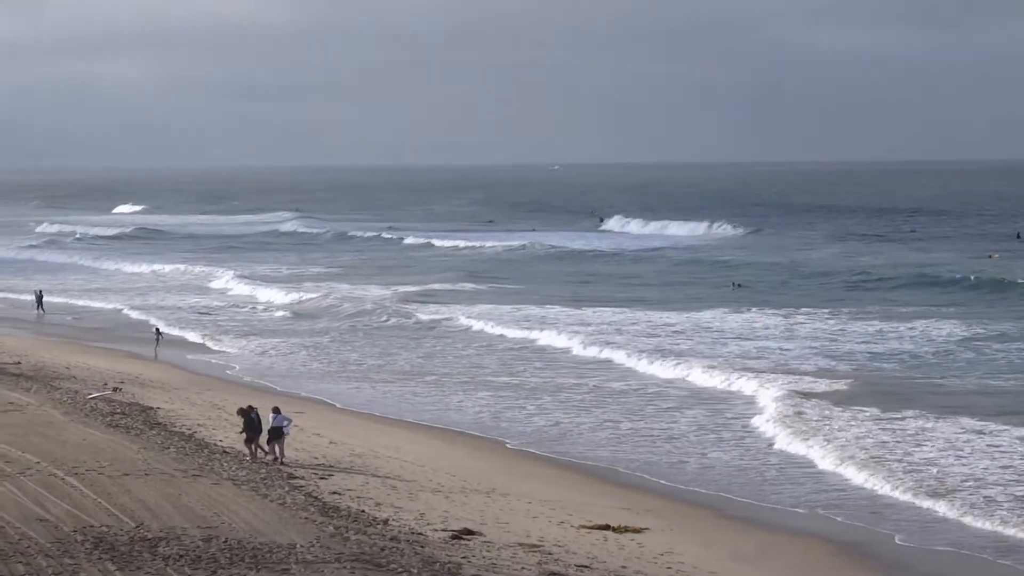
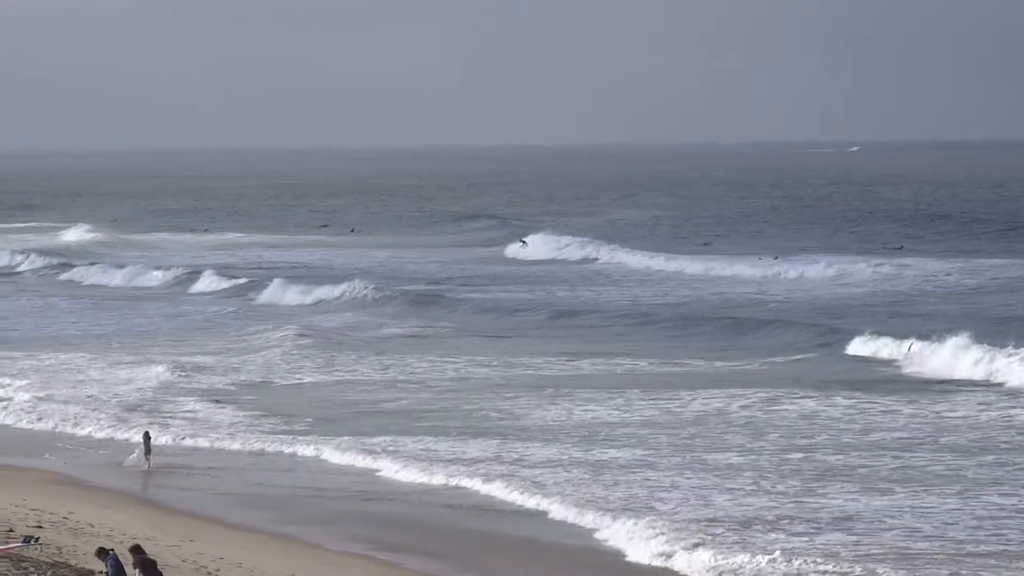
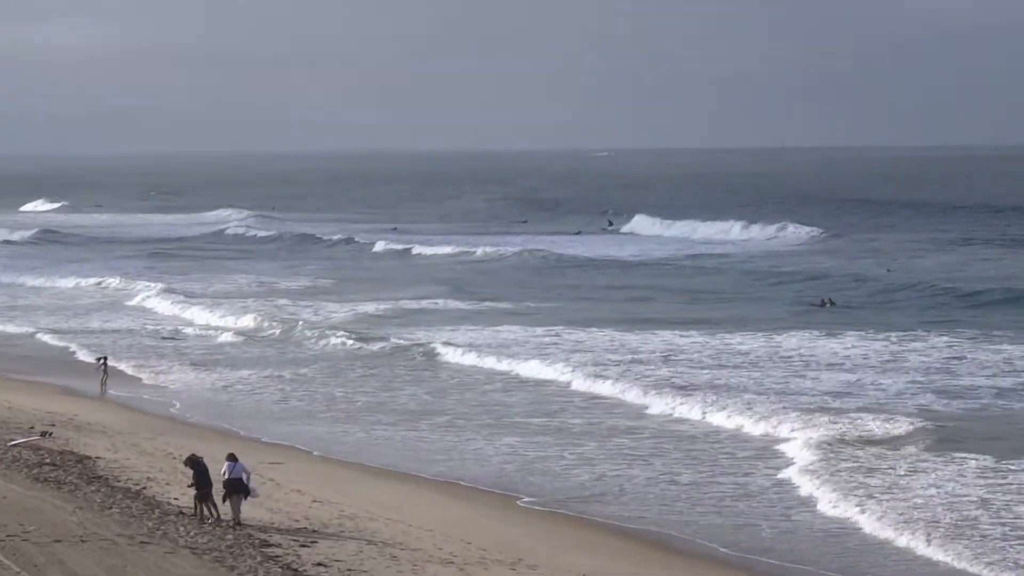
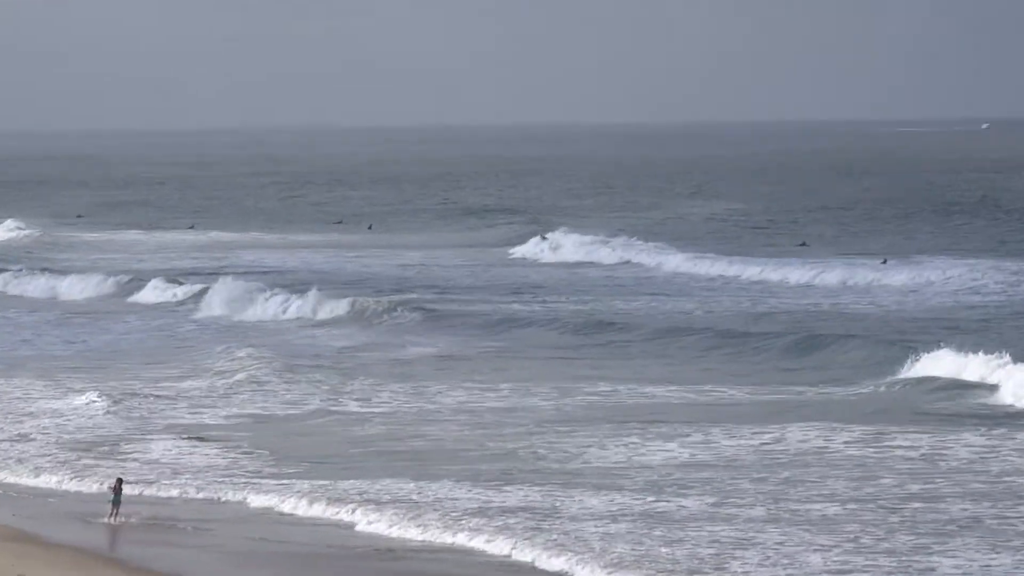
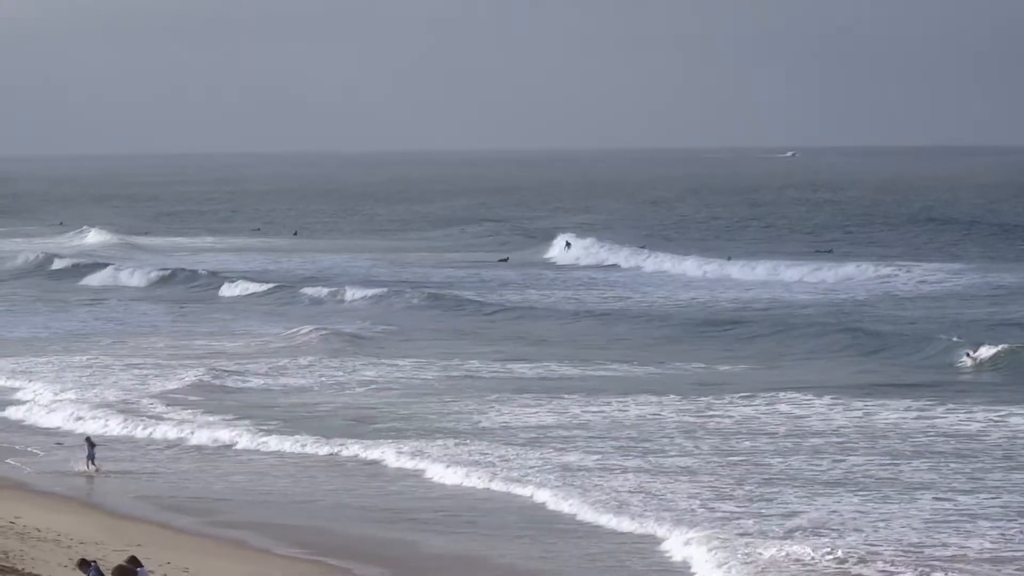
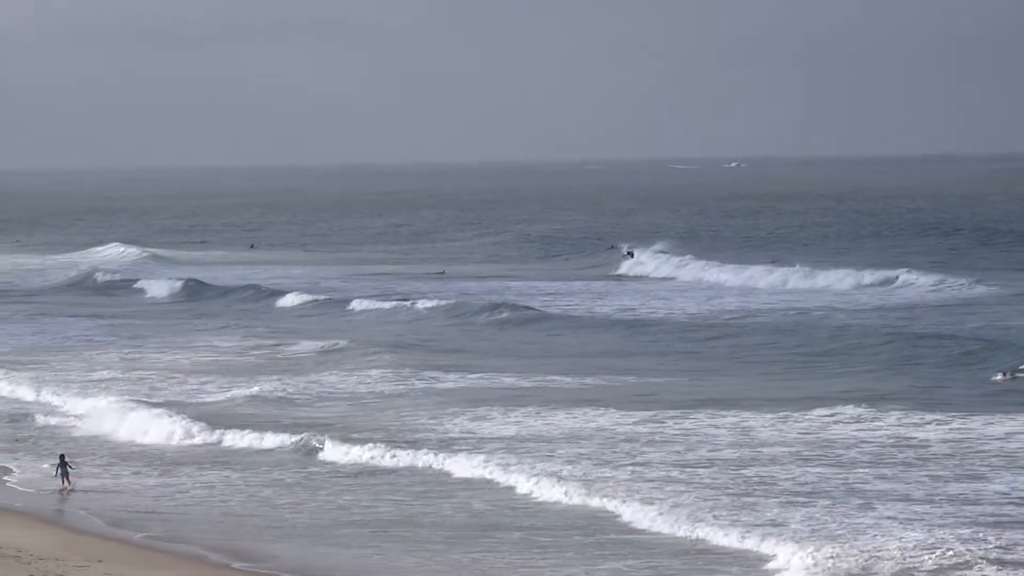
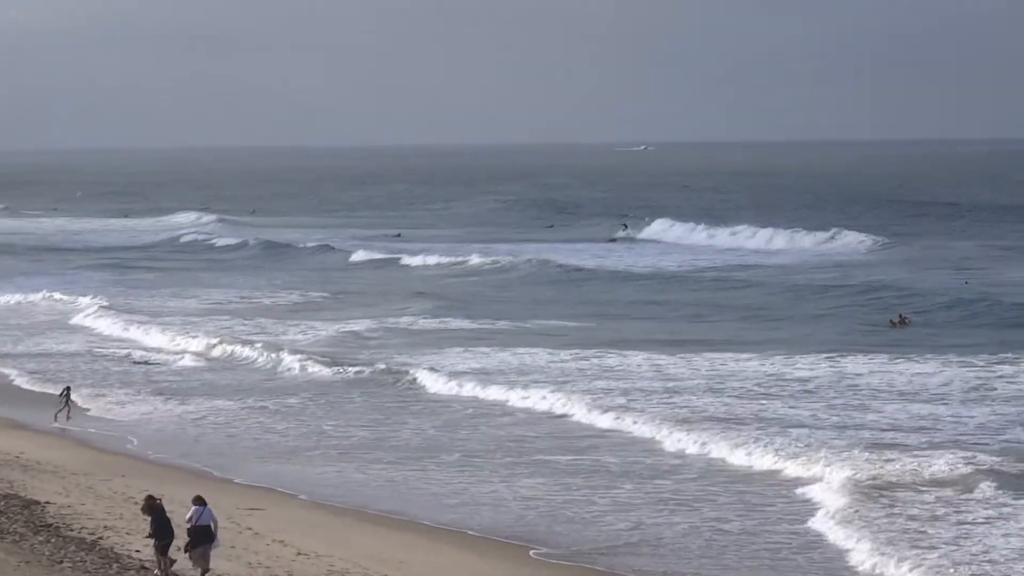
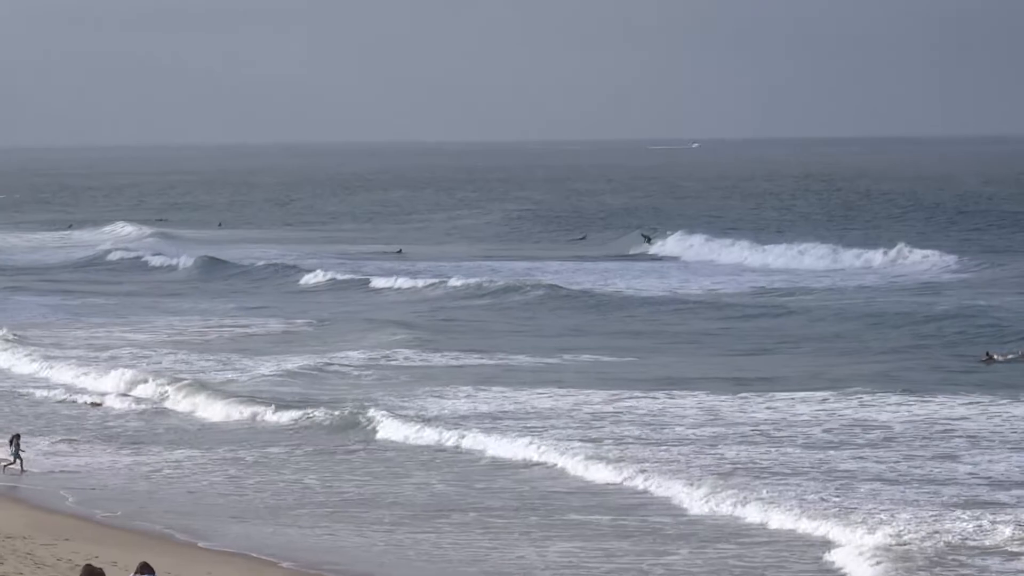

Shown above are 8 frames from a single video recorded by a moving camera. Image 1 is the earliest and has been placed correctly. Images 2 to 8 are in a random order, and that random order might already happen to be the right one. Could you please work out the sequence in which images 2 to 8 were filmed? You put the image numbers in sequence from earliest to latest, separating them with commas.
3, 7, 8, 6, 5, 2, 4
